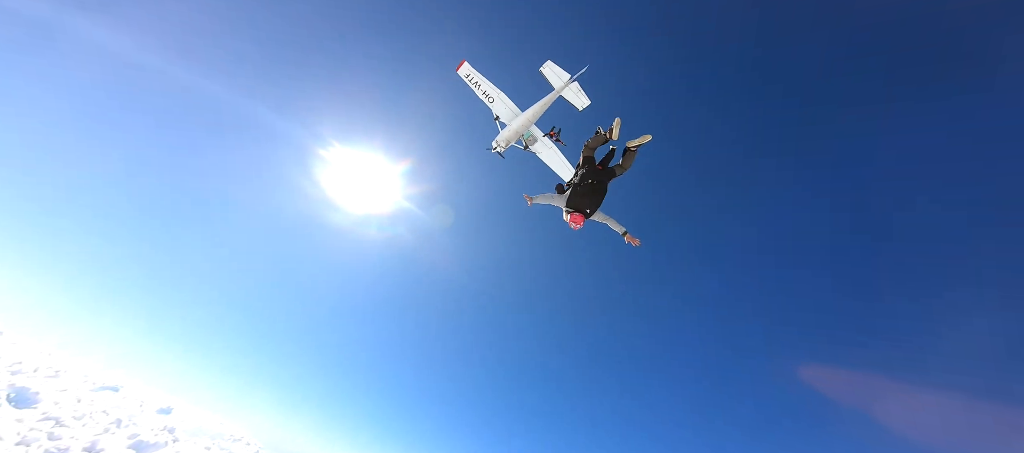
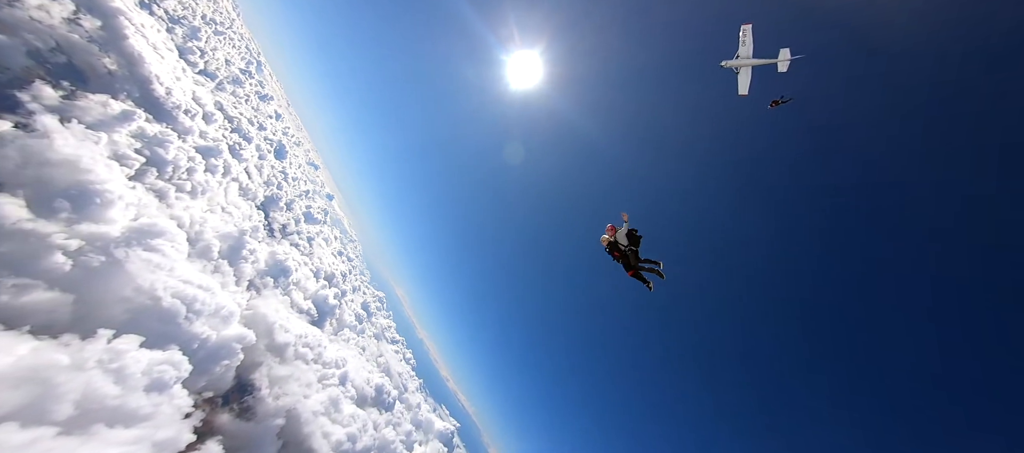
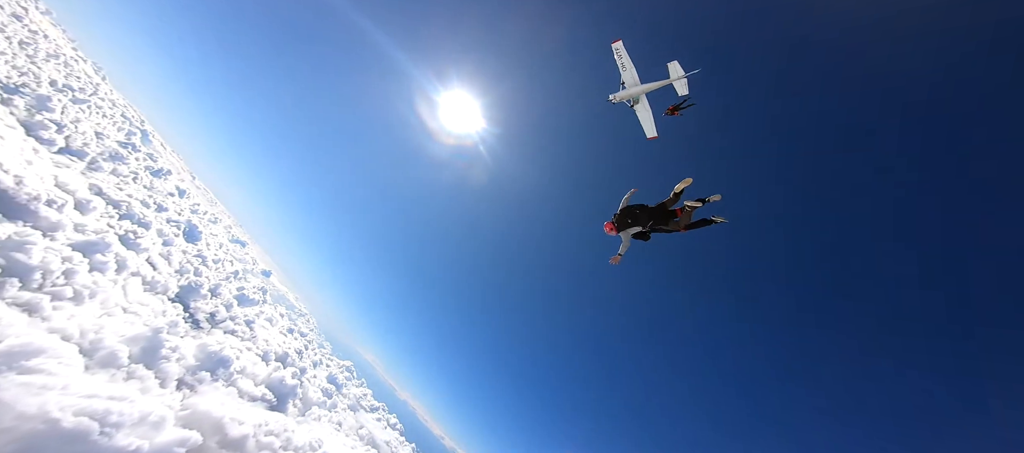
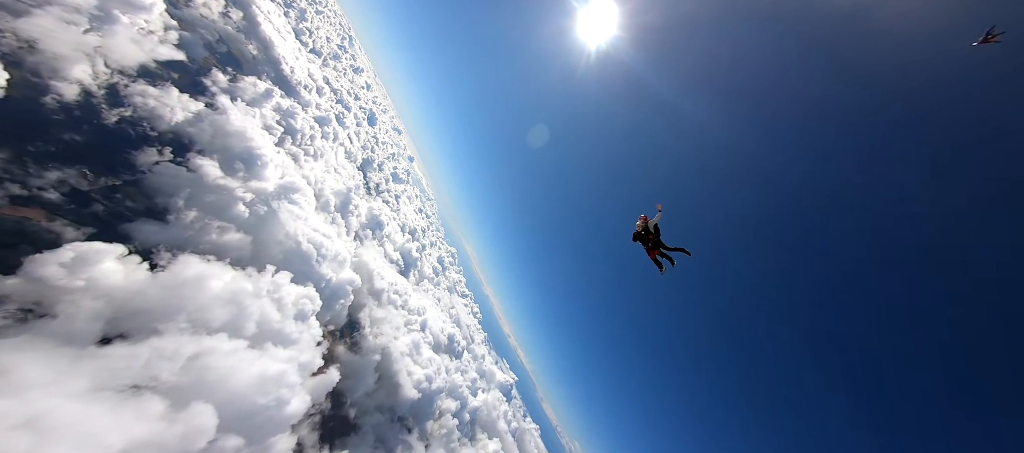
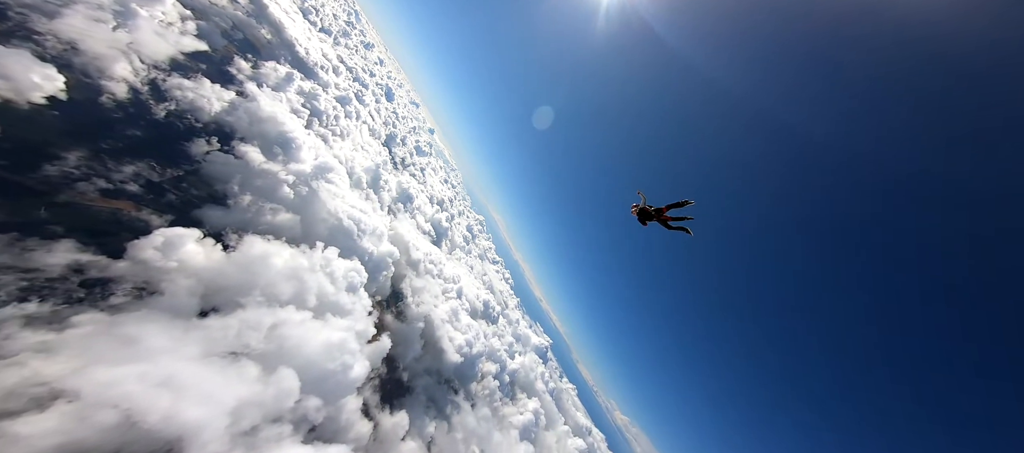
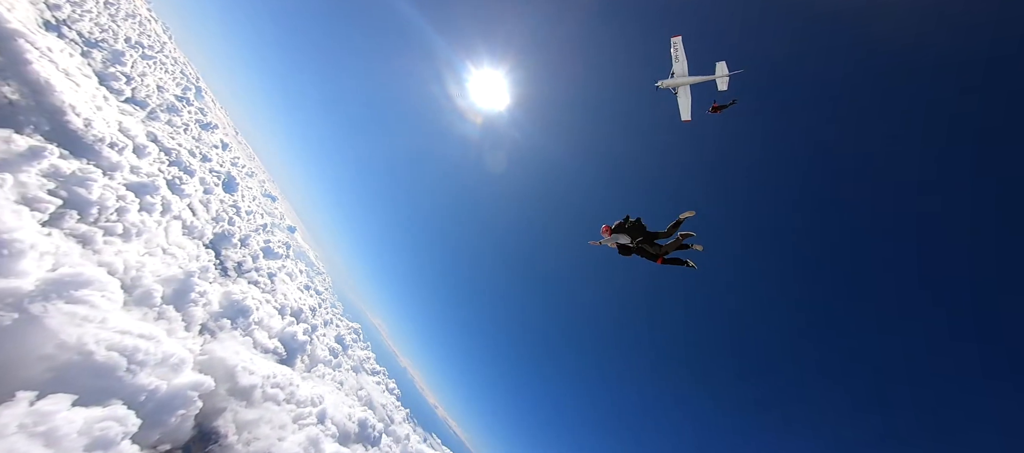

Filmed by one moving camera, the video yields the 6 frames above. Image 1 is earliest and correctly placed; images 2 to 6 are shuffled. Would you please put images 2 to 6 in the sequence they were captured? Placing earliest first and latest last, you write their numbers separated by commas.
3, 6, 2, 4, 5
